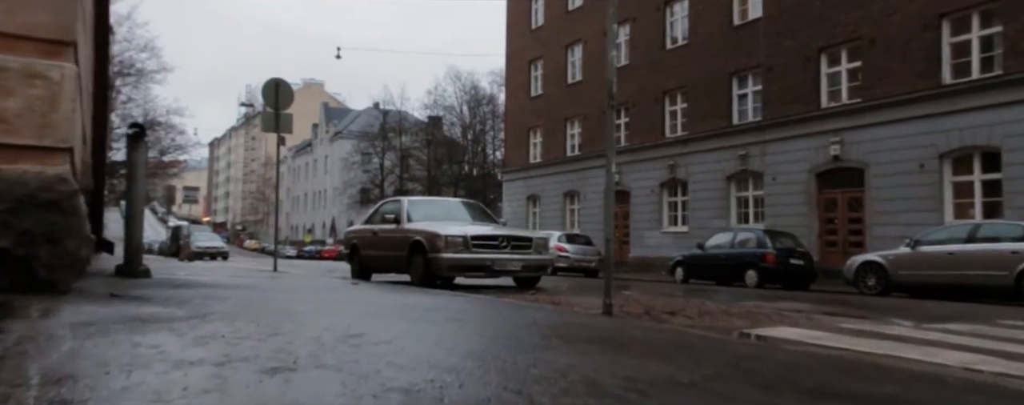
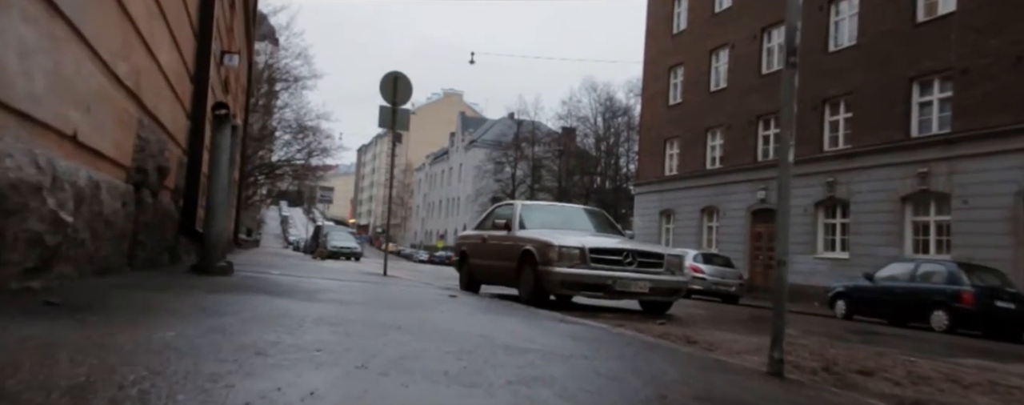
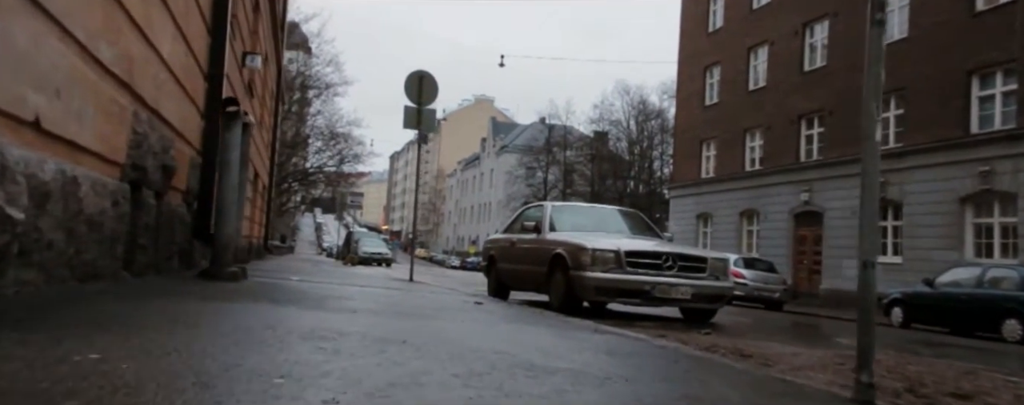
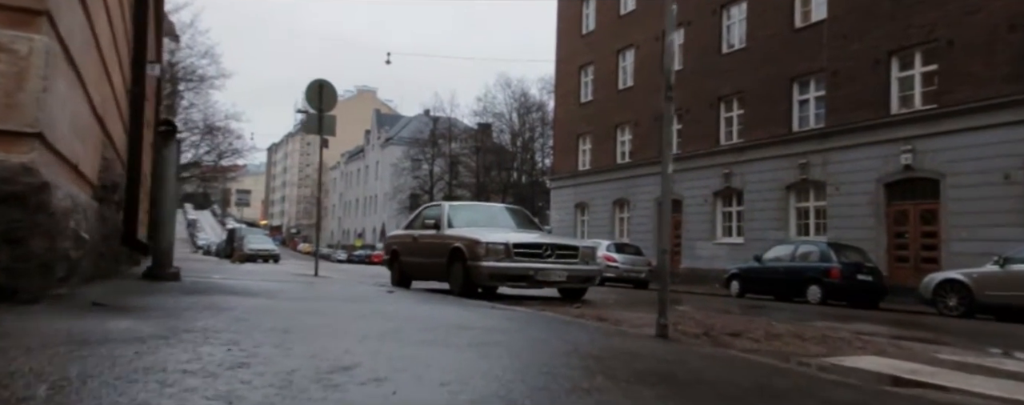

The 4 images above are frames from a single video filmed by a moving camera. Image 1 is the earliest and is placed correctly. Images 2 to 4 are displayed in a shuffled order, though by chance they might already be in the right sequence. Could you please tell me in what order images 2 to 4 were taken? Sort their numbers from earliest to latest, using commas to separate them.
4, 2, 3
